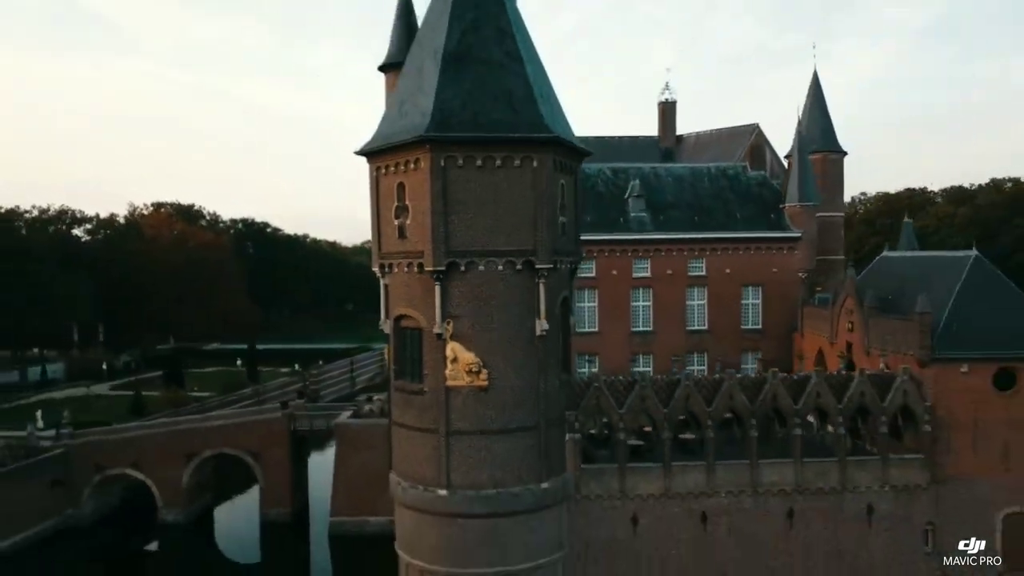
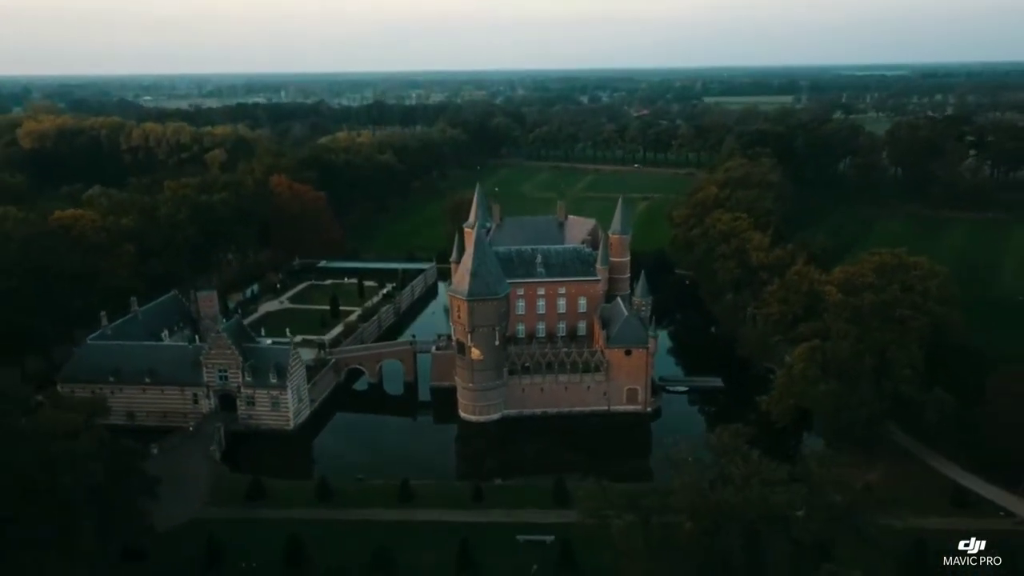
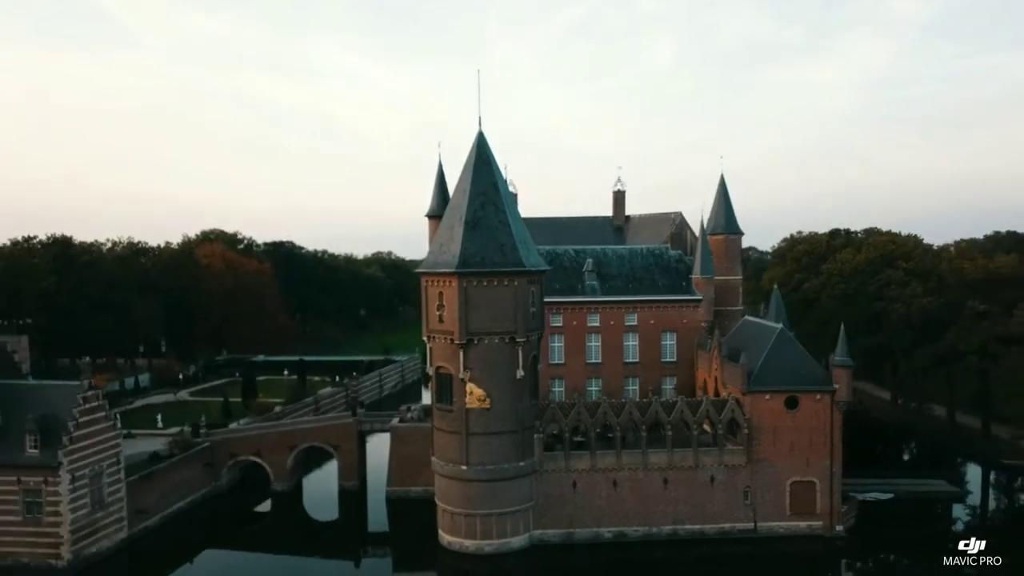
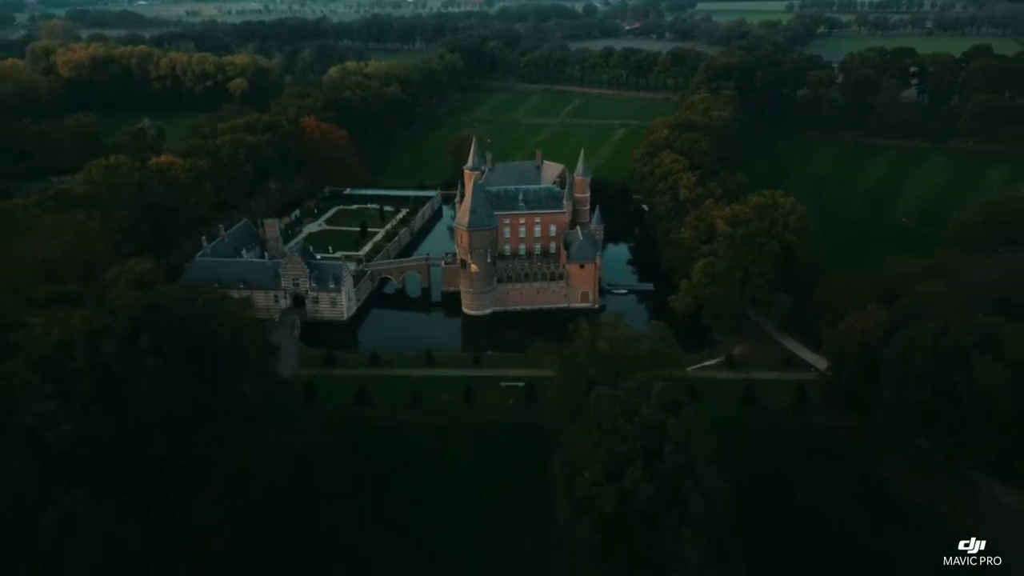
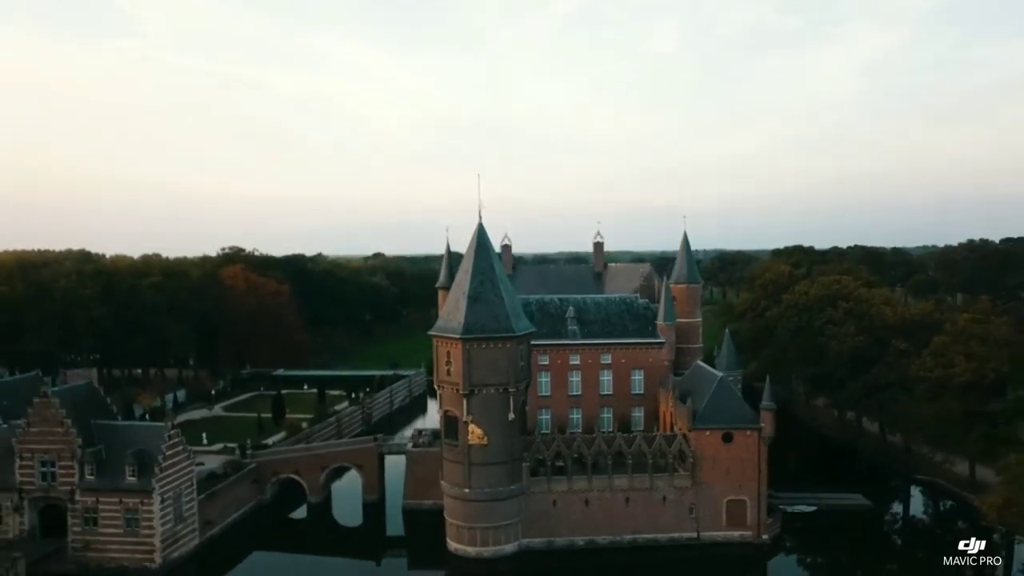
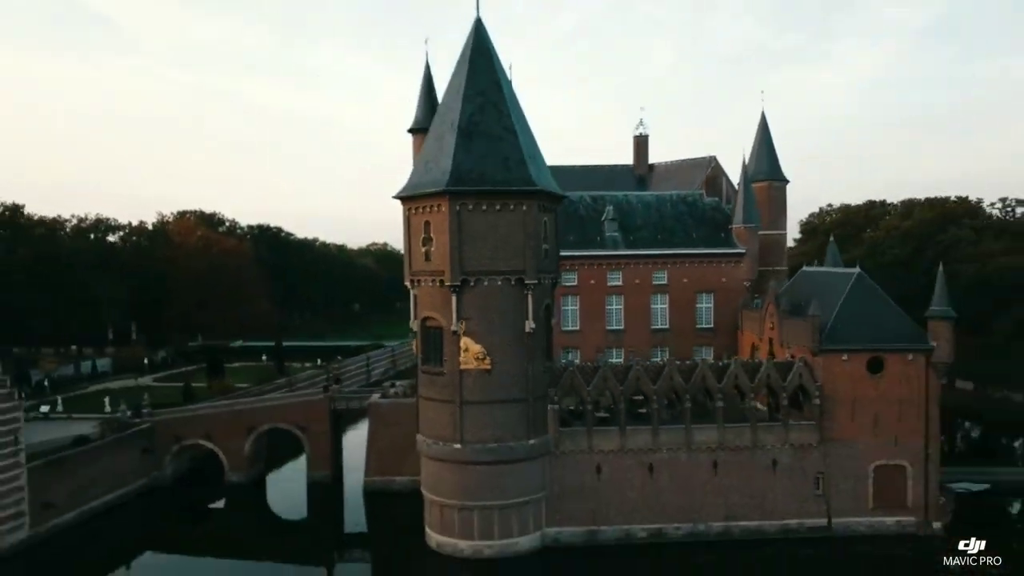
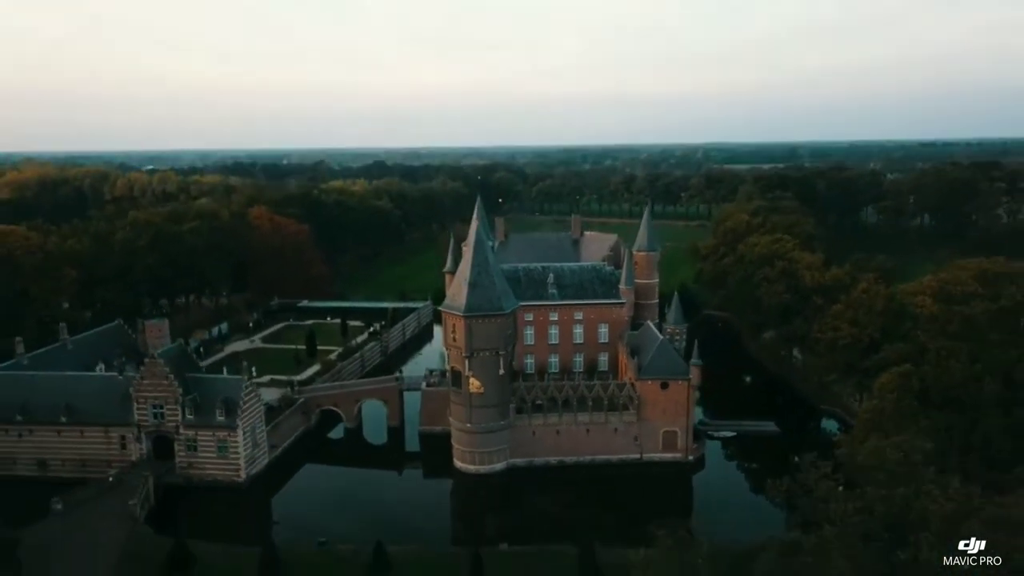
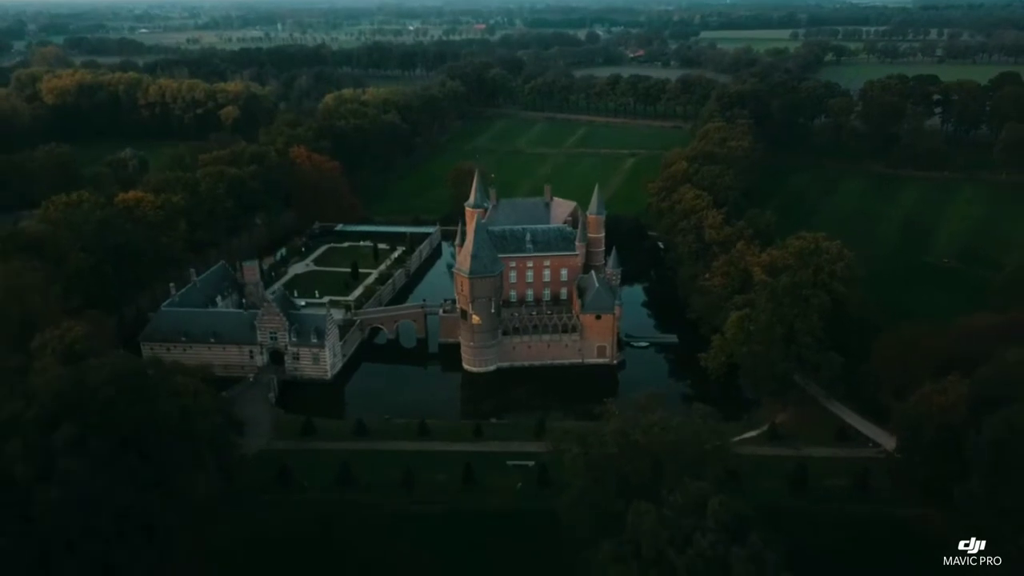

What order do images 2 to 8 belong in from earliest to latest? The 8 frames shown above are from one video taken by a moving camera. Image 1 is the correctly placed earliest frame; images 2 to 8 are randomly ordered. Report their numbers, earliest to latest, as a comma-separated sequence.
6, 3, 5, 7, 2, 8, 4
